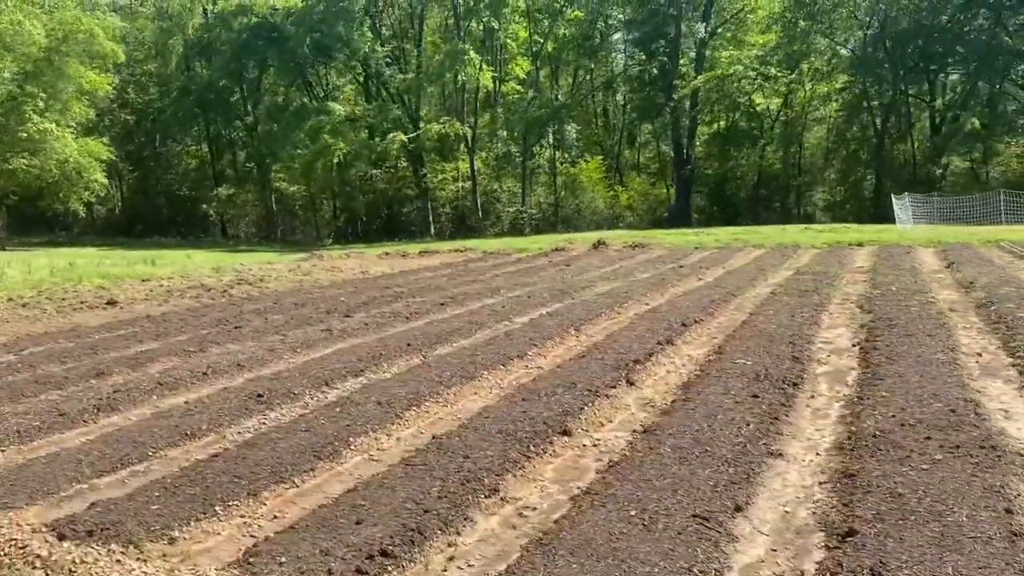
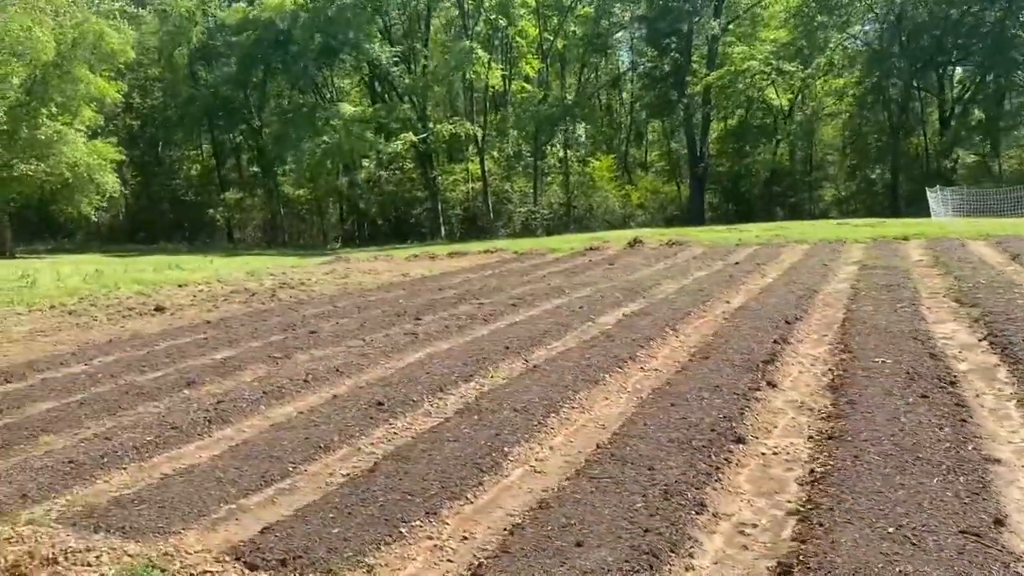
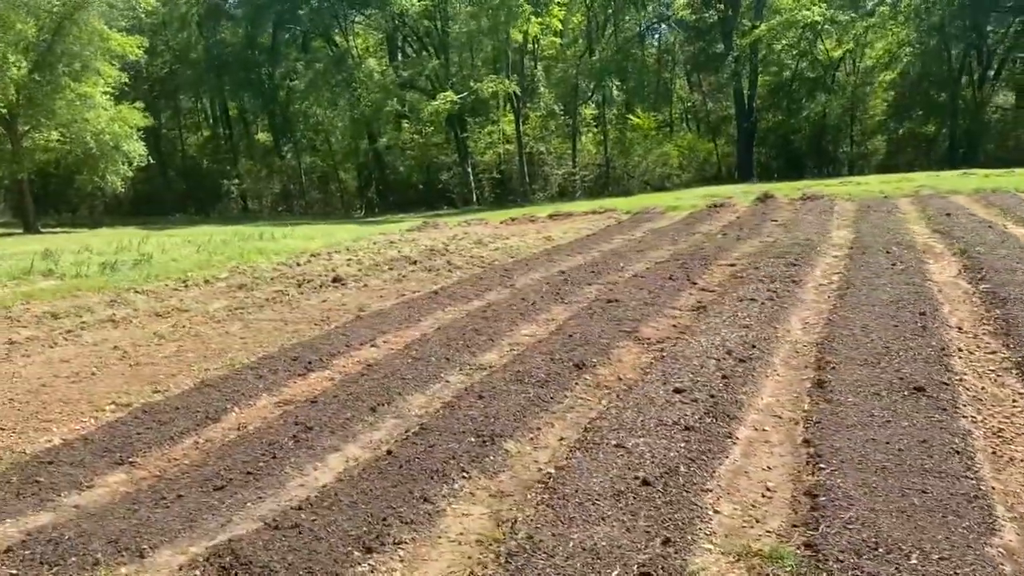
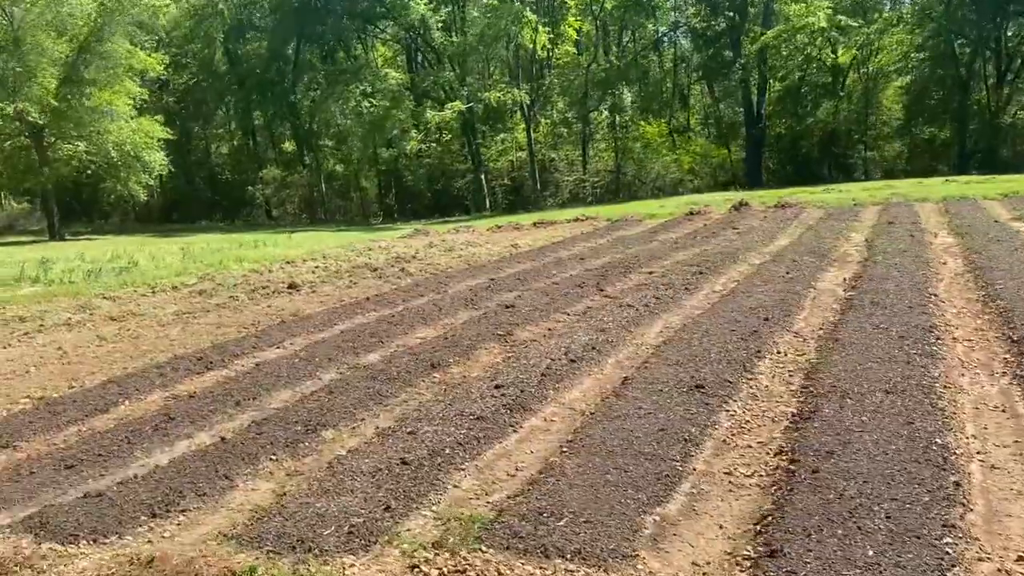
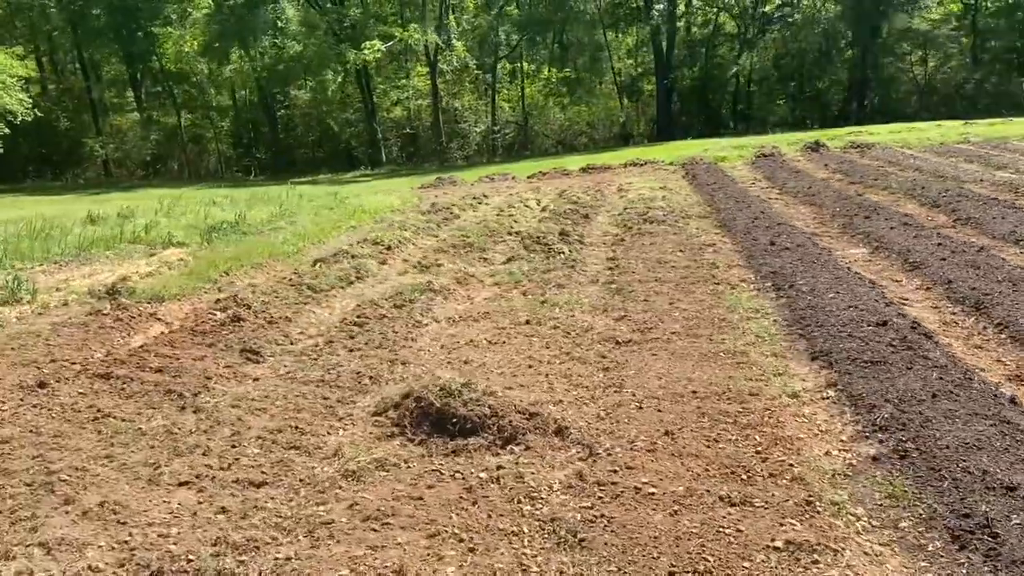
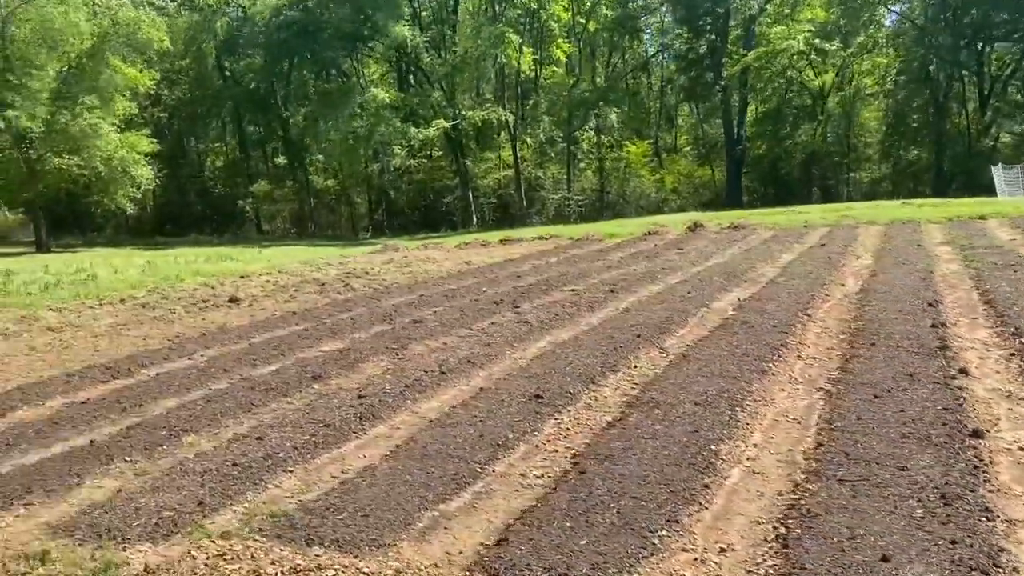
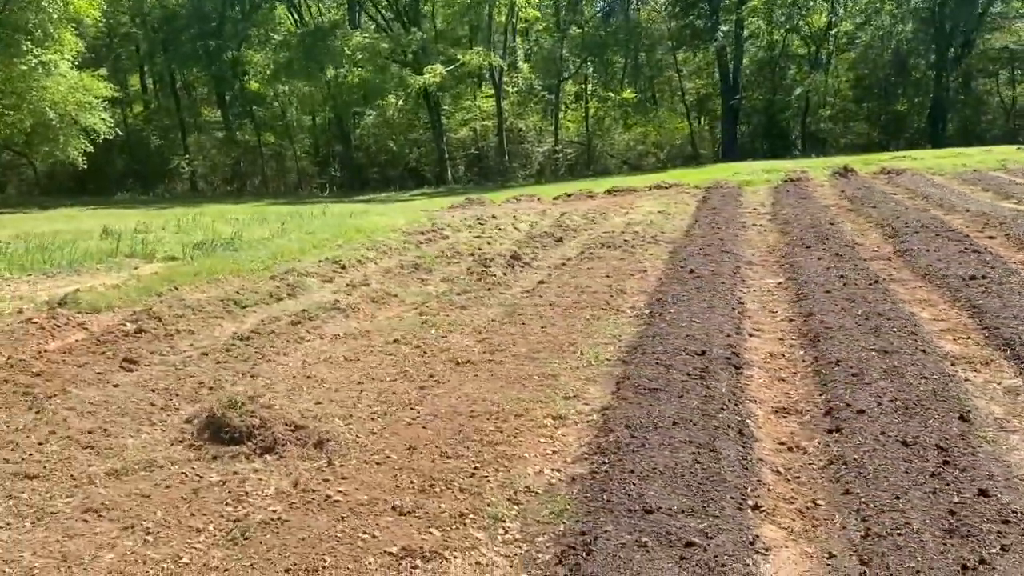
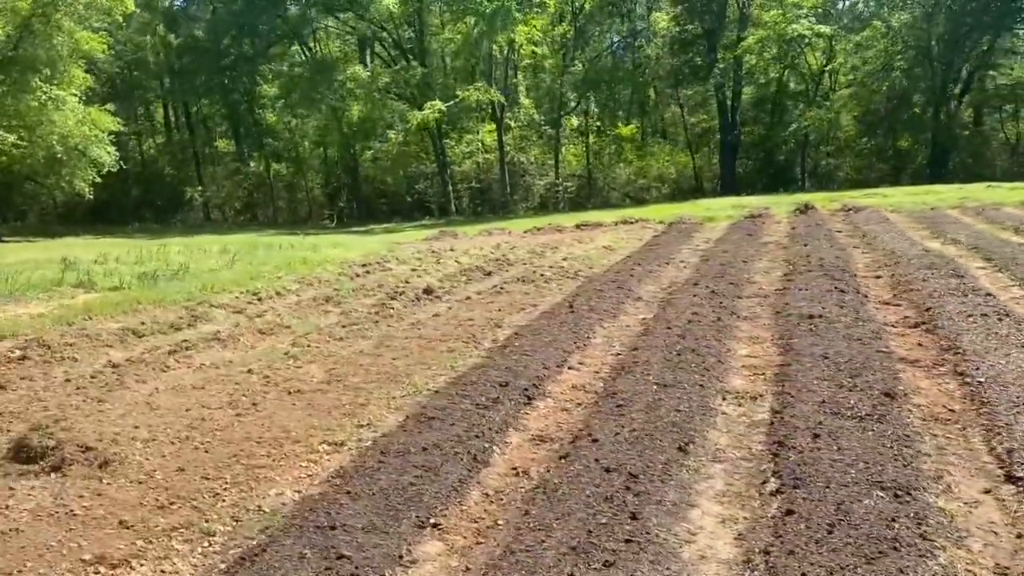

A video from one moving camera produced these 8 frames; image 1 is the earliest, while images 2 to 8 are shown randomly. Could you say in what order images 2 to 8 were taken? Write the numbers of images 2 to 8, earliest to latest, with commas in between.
2, 6, 4, 3, 8, 7, 5
